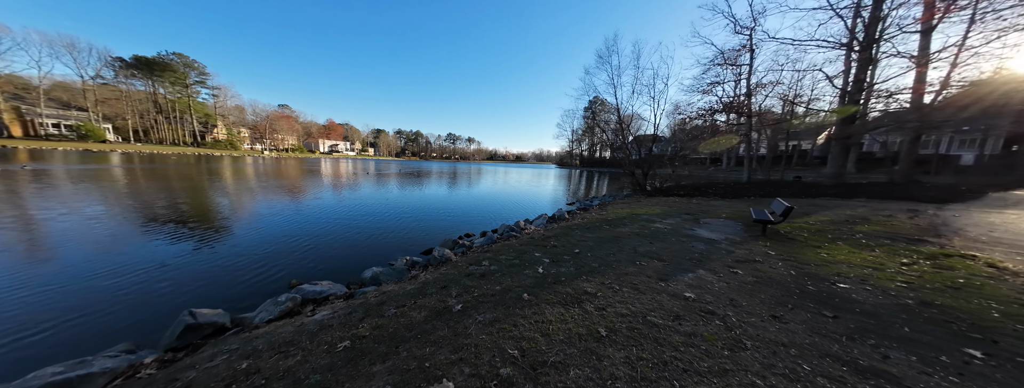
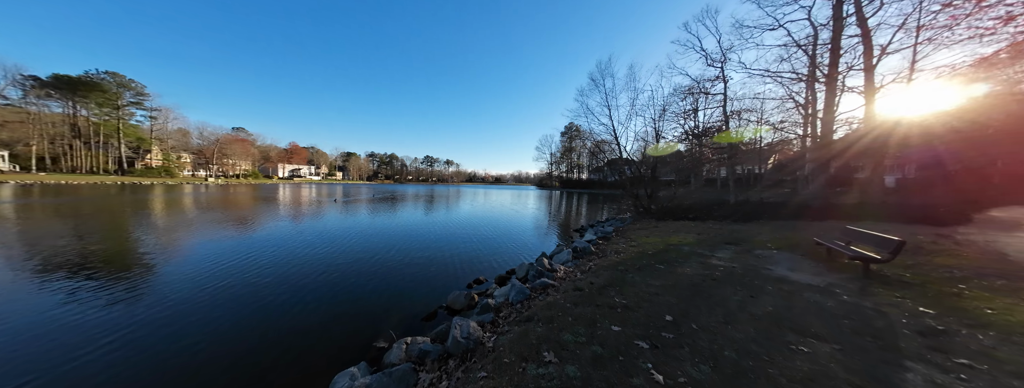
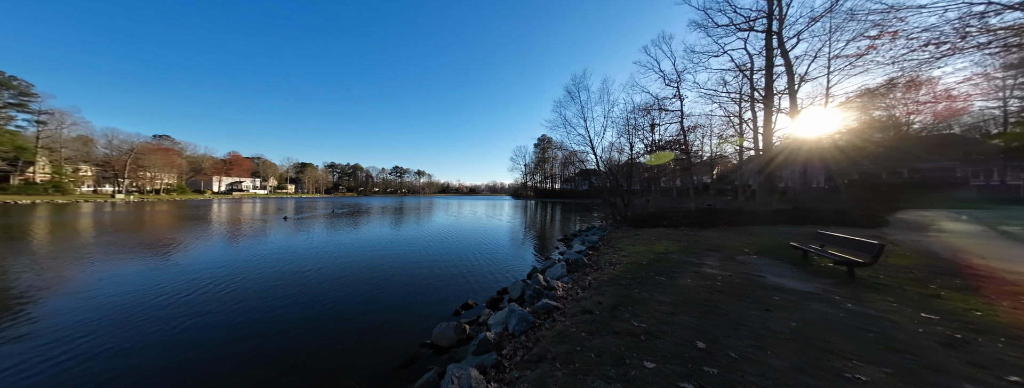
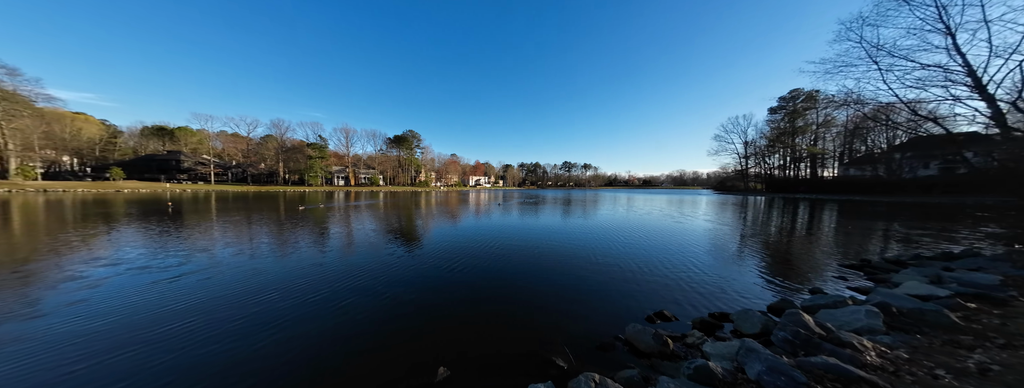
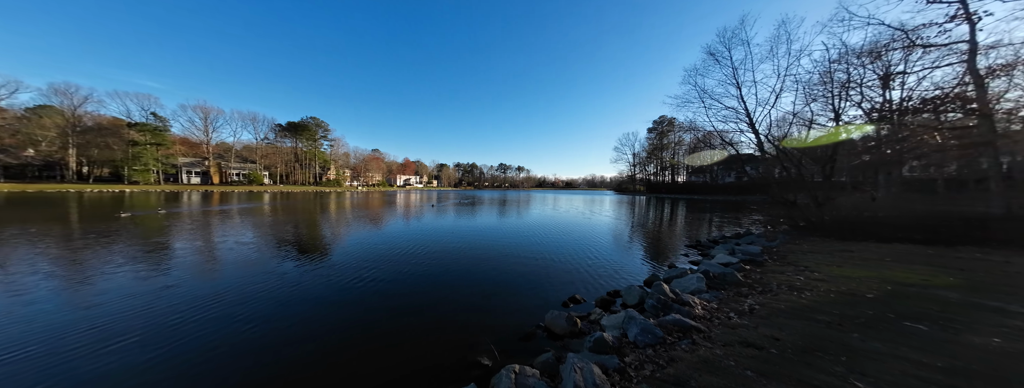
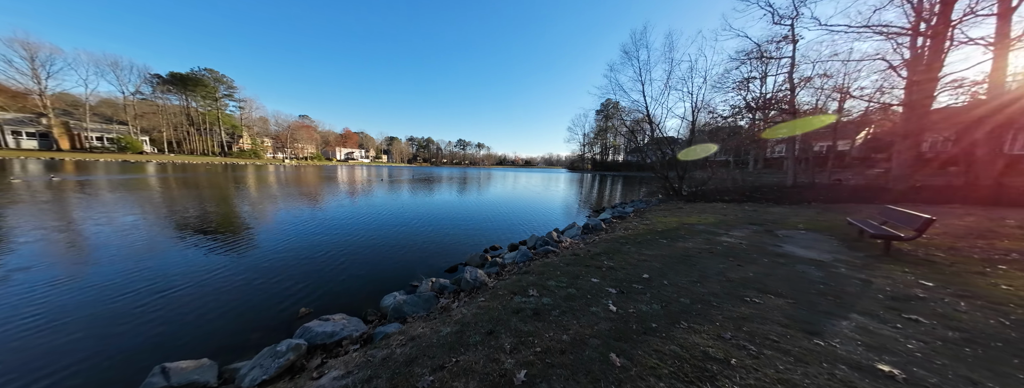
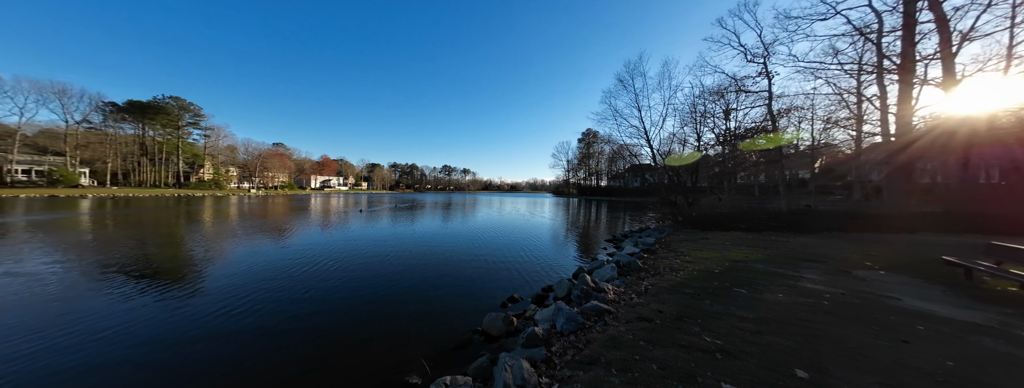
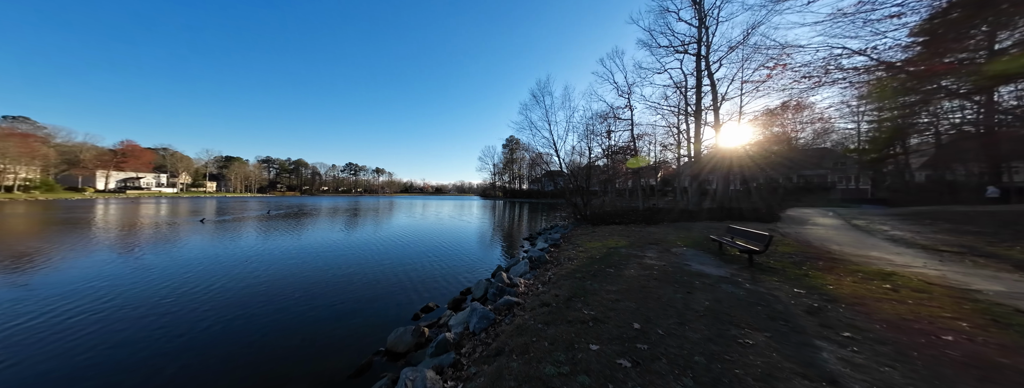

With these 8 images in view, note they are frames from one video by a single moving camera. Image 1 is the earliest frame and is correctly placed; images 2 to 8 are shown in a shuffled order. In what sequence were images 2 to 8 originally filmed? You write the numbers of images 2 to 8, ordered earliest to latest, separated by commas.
6, 2, 8, 3, 7, 5, 4
